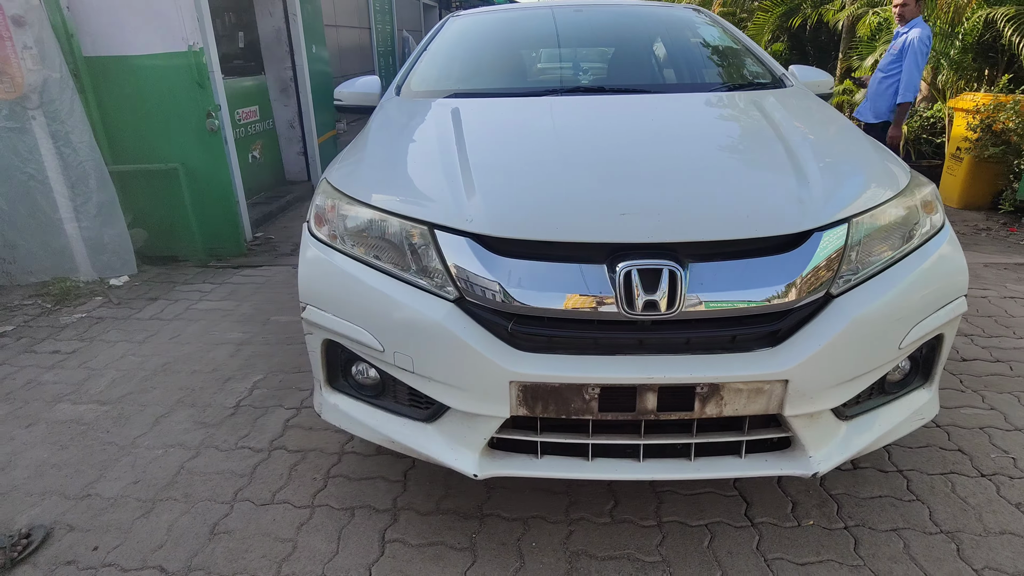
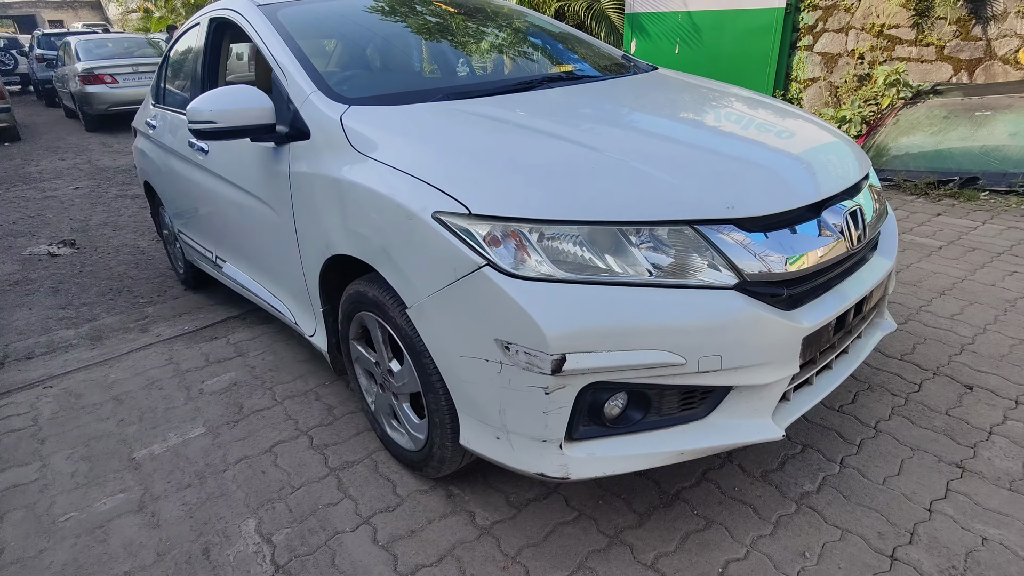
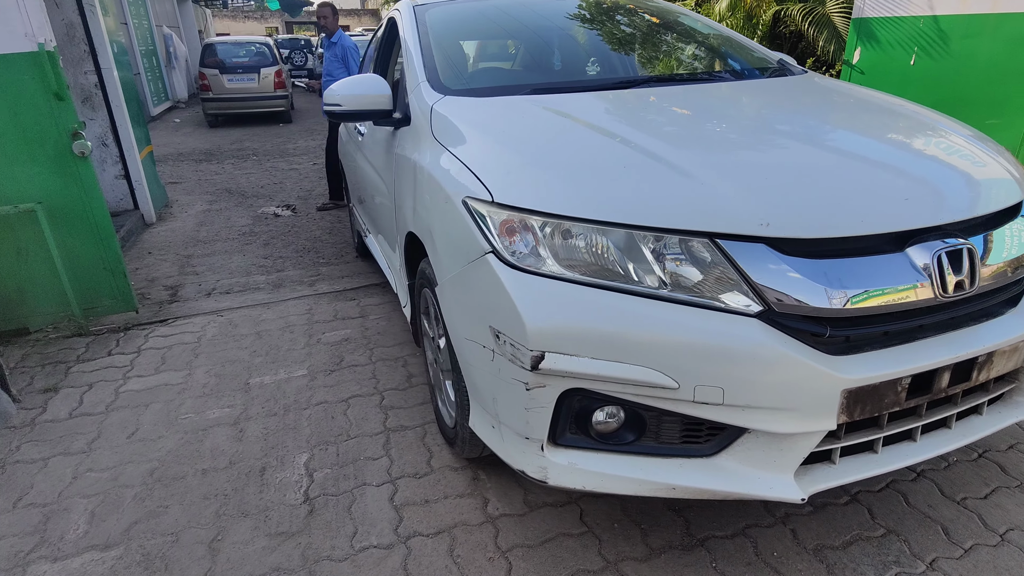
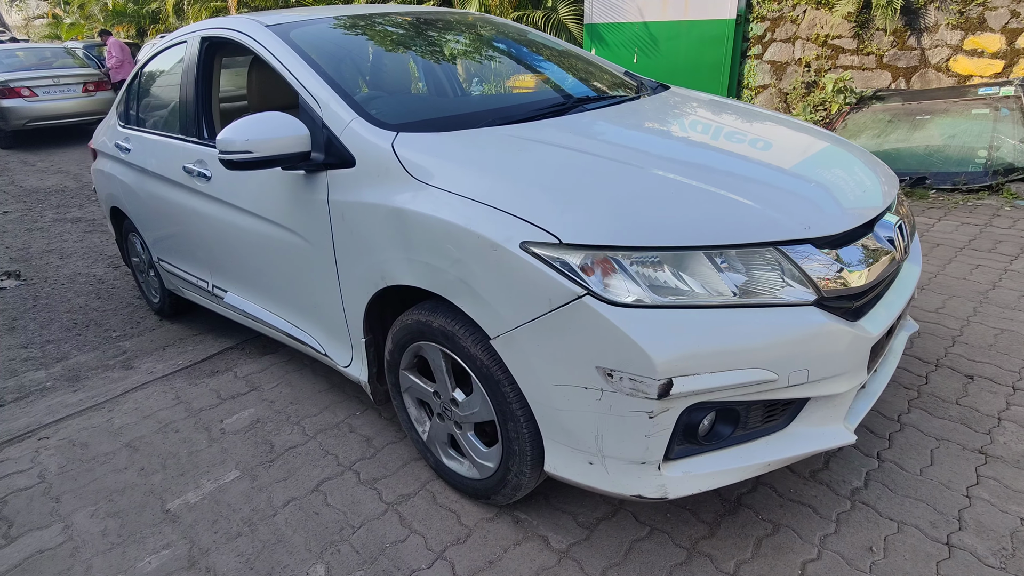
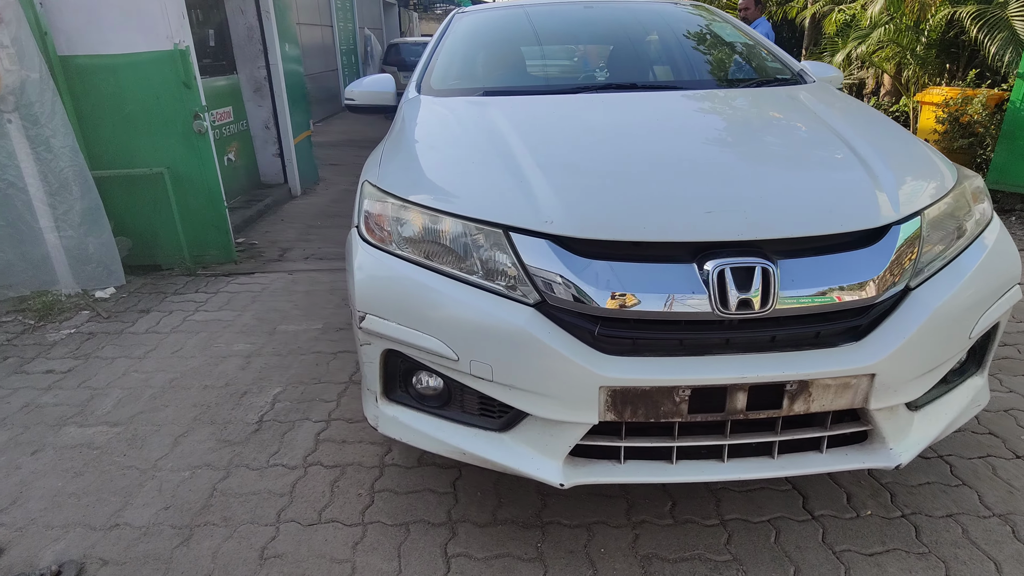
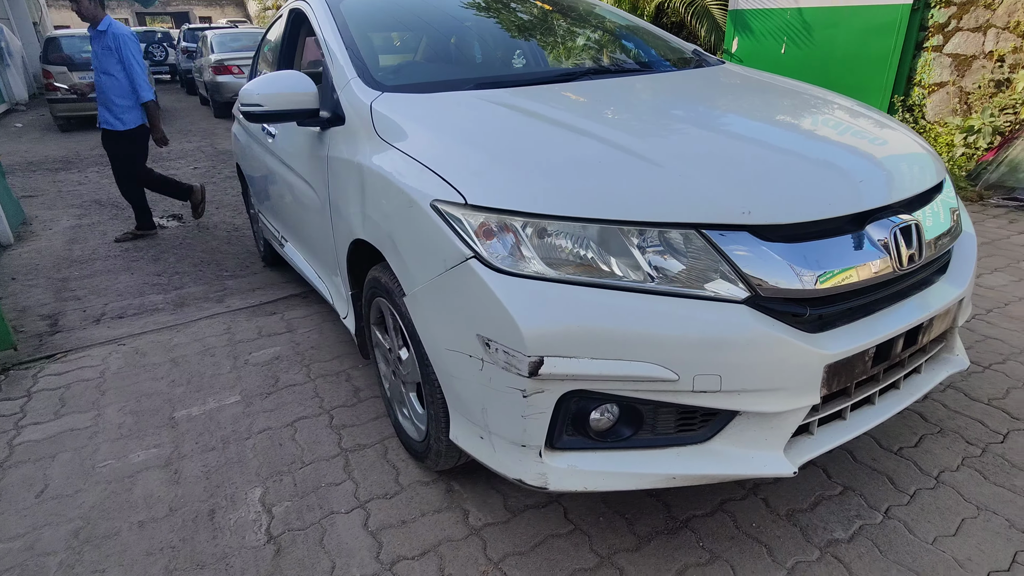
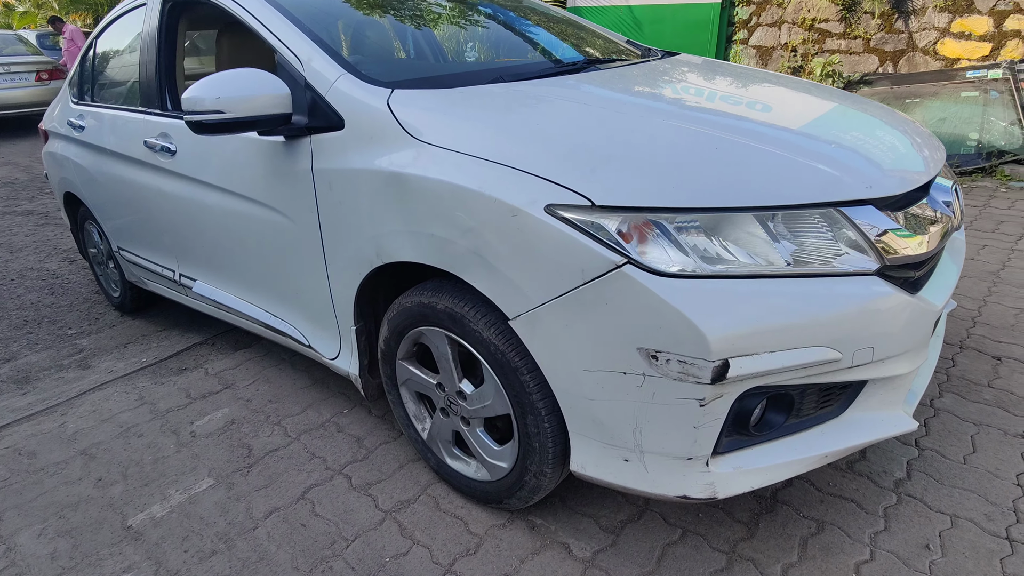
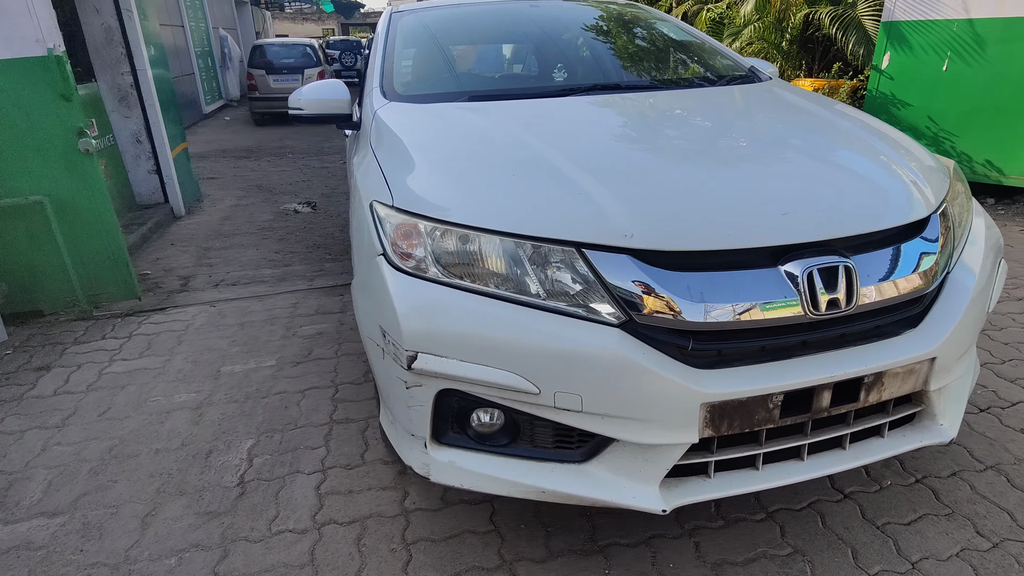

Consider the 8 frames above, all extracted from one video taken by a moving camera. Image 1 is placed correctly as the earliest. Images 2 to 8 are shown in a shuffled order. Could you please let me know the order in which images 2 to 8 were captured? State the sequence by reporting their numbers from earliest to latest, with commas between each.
5, 8, 3, 6, 2, 4, 7
